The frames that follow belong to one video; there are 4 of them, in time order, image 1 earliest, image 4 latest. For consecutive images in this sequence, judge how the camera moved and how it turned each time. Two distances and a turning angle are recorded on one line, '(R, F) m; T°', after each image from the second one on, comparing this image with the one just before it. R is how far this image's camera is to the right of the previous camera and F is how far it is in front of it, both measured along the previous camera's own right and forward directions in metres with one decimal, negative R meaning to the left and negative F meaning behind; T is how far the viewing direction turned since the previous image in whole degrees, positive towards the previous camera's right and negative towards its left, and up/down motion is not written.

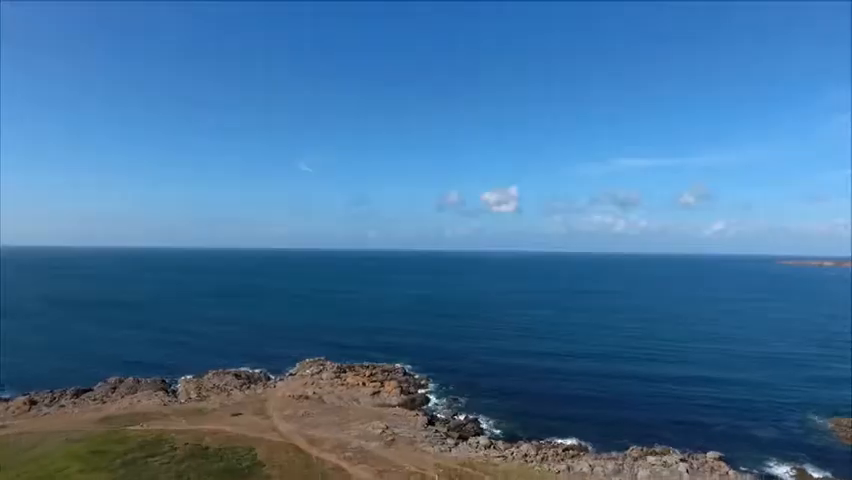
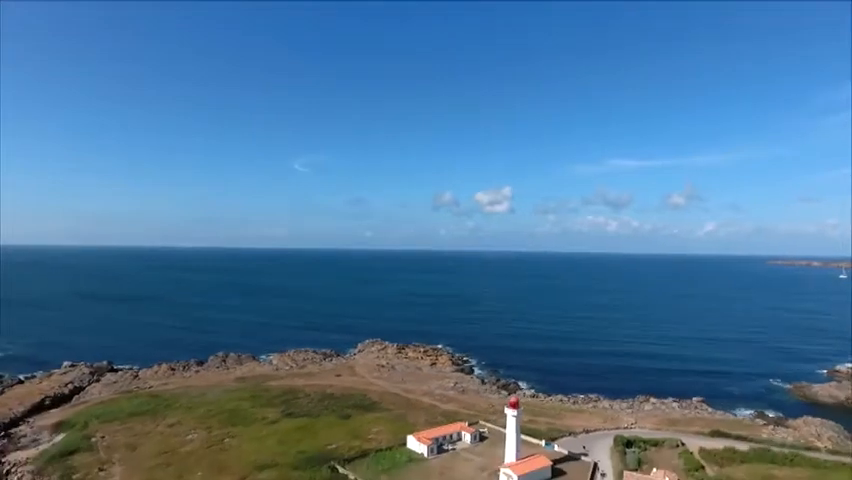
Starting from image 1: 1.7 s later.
(-6.4, -12.1) m; +1°
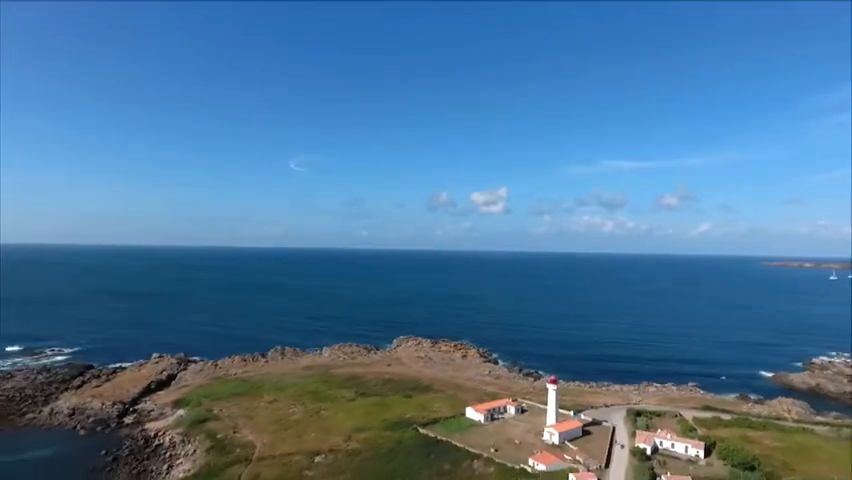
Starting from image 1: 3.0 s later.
(-5.0, -9.1) m; +1°
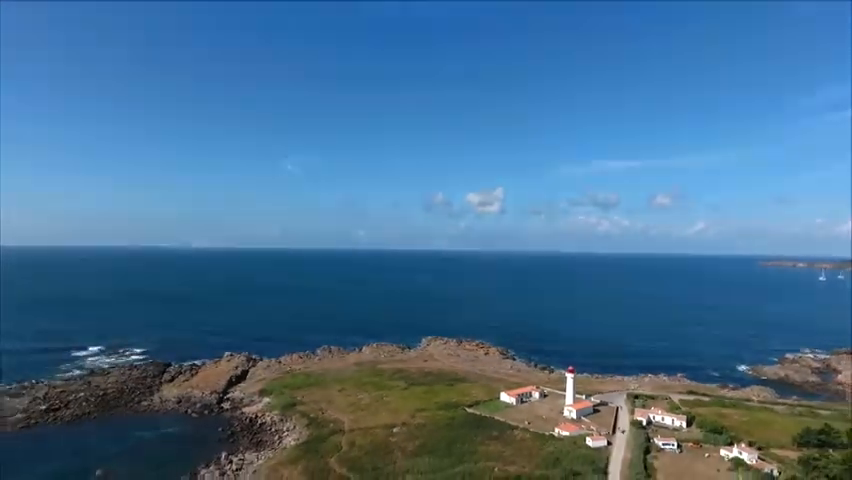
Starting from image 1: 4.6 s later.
(-4.8, -10.8) m; 0°
